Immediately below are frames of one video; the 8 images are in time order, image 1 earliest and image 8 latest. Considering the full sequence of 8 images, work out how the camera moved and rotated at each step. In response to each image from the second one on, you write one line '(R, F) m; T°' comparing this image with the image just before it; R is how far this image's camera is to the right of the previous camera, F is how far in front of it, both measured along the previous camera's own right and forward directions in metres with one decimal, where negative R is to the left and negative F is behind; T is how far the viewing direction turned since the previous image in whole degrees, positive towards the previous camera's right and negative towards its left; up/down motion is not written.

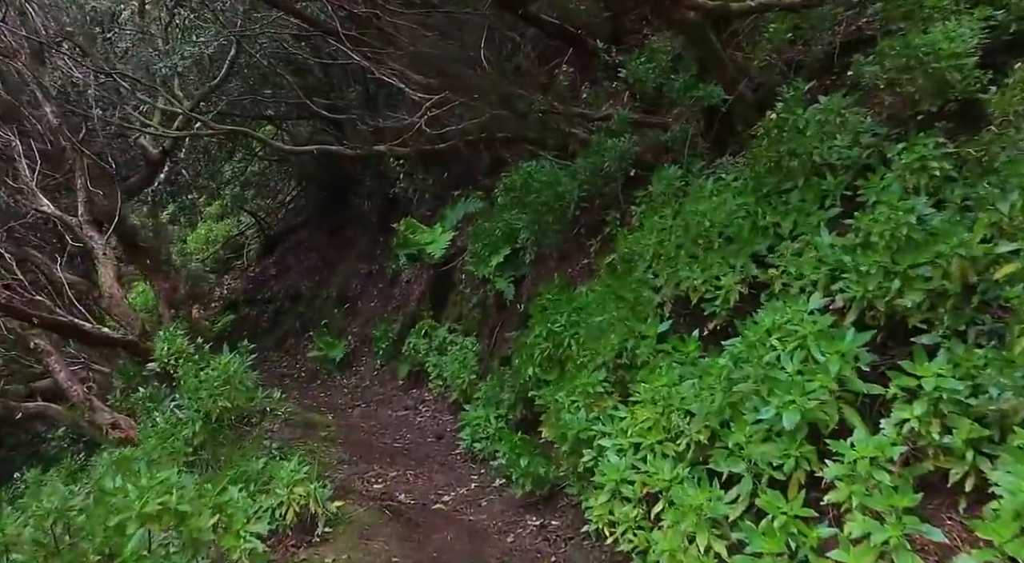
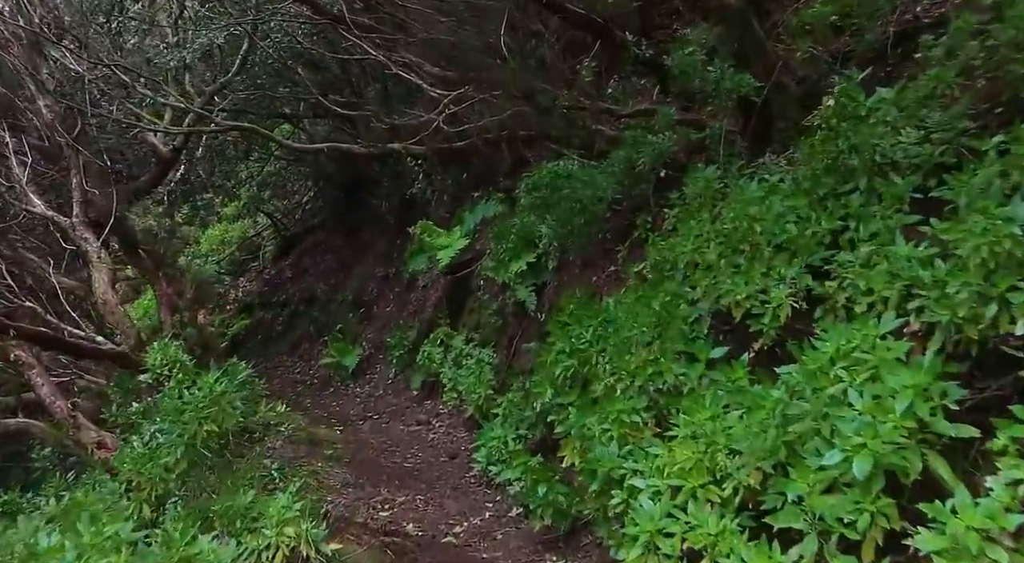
(0.0, +0.6) m; -1°
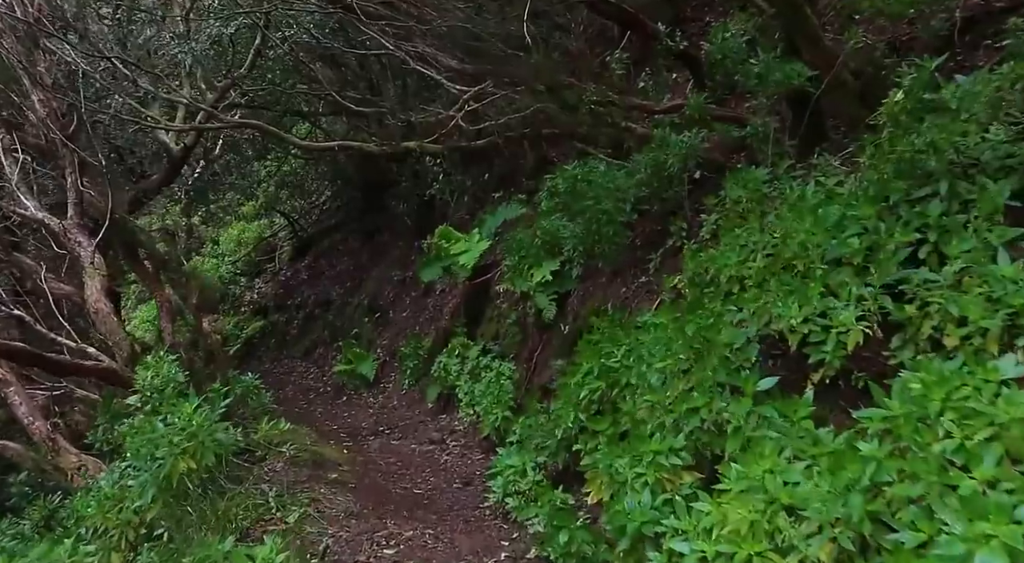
(0.0, +0.6) m; -1°
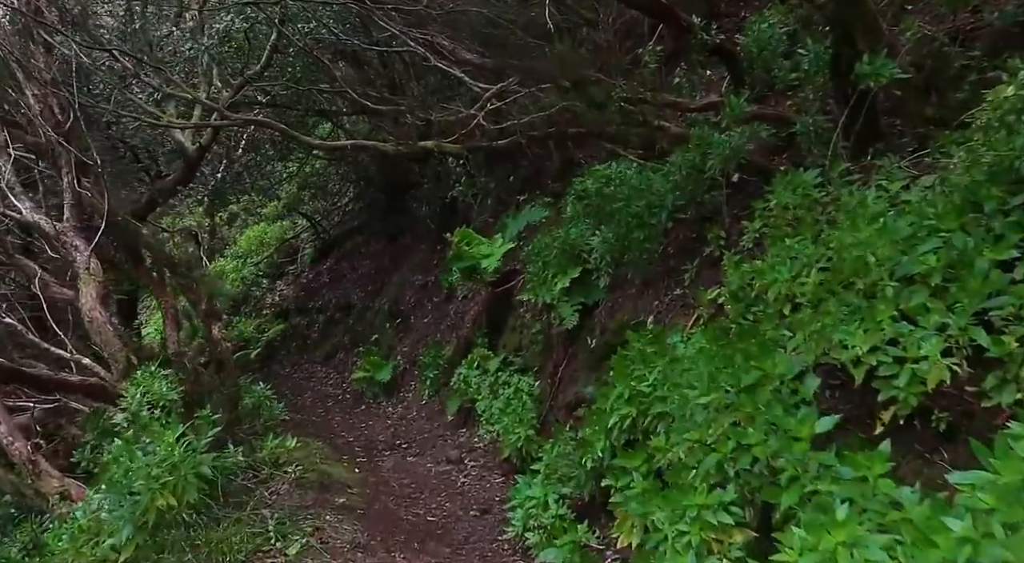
(0.0, +0.5) m; -2°
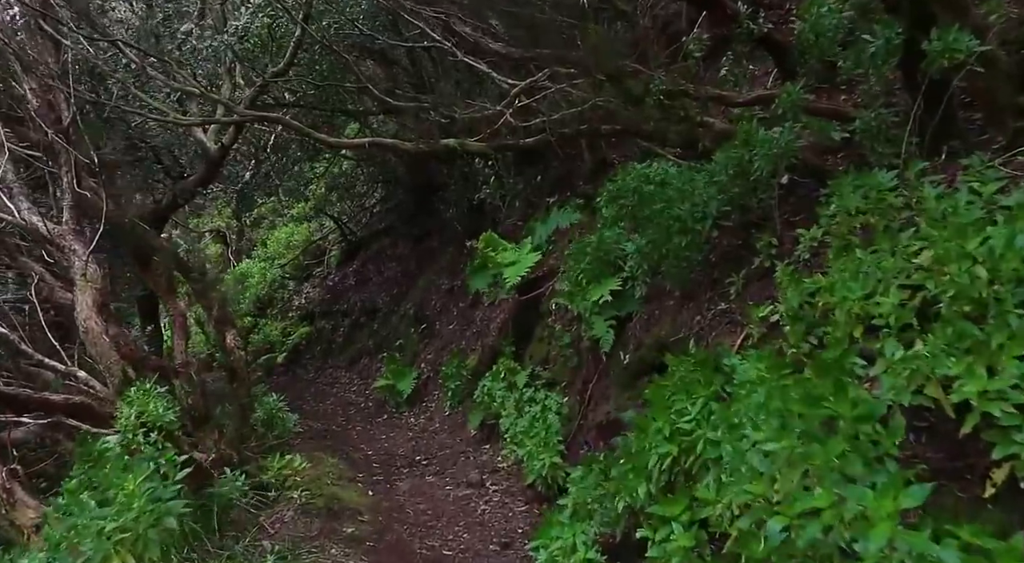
(0.0, +0.6) m; -2°
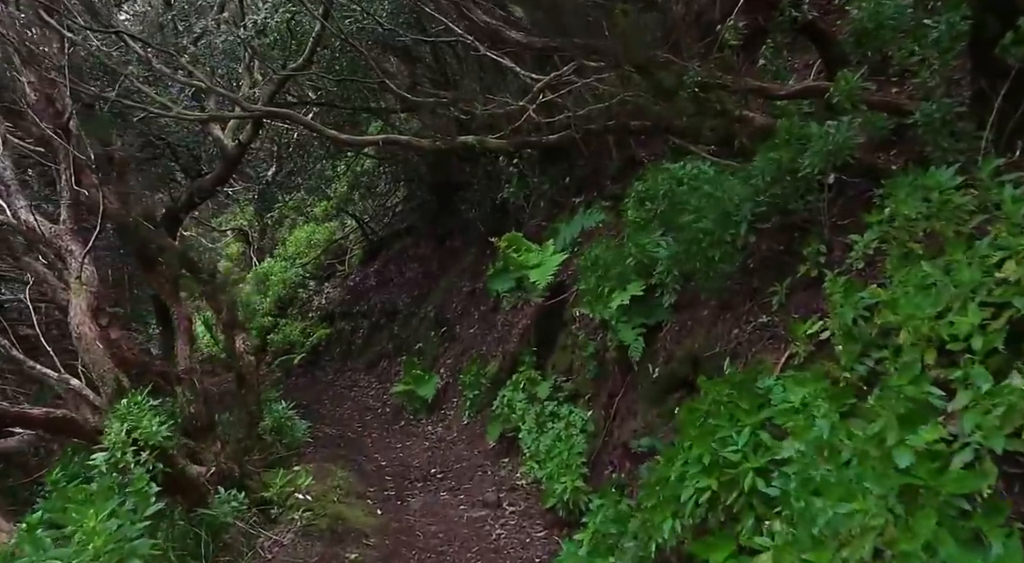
(0.0, +0.5) m; -2°
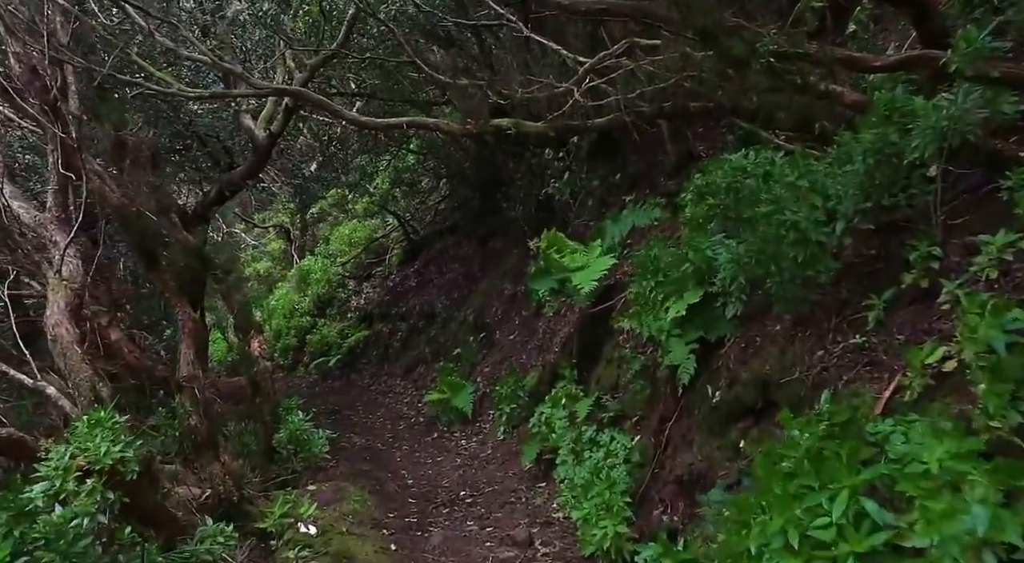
(+0.1, +0.9) m; -3°
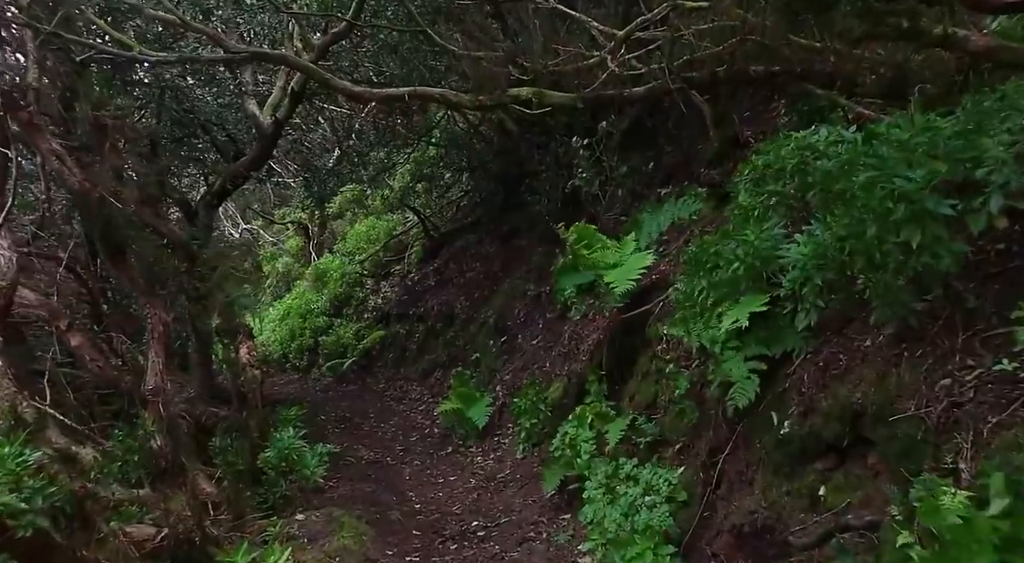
(0.0, +1.0) m; -2°
